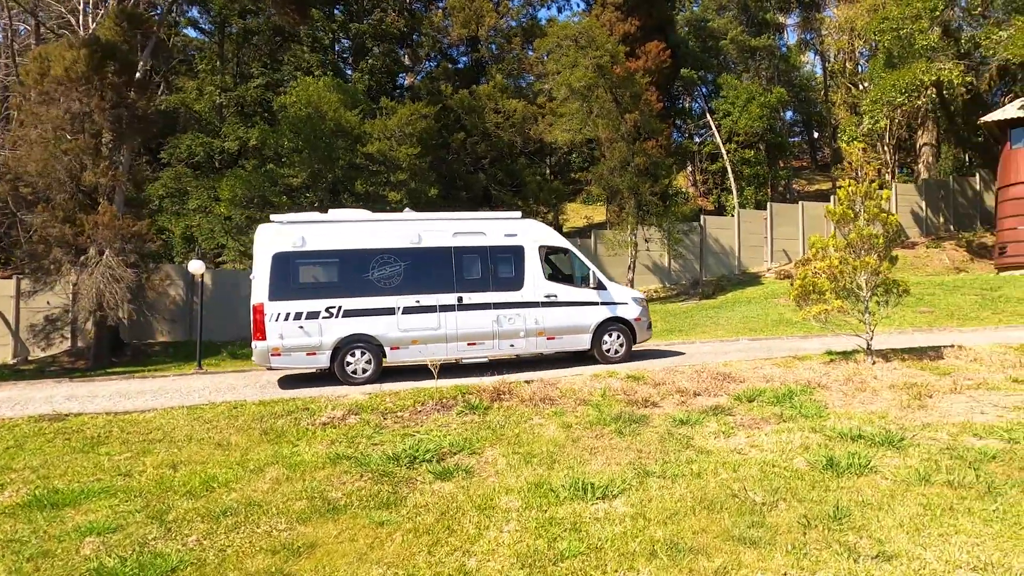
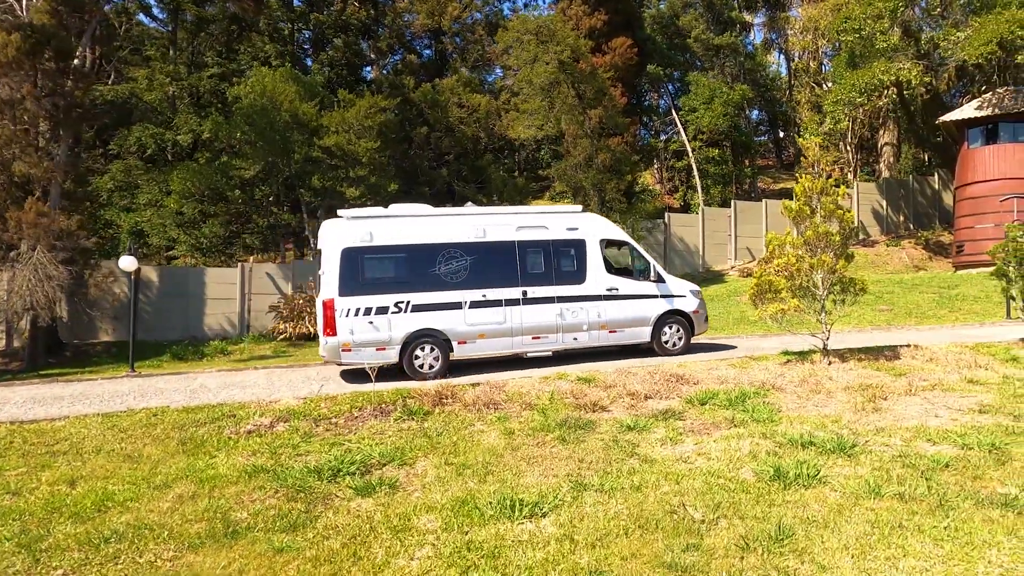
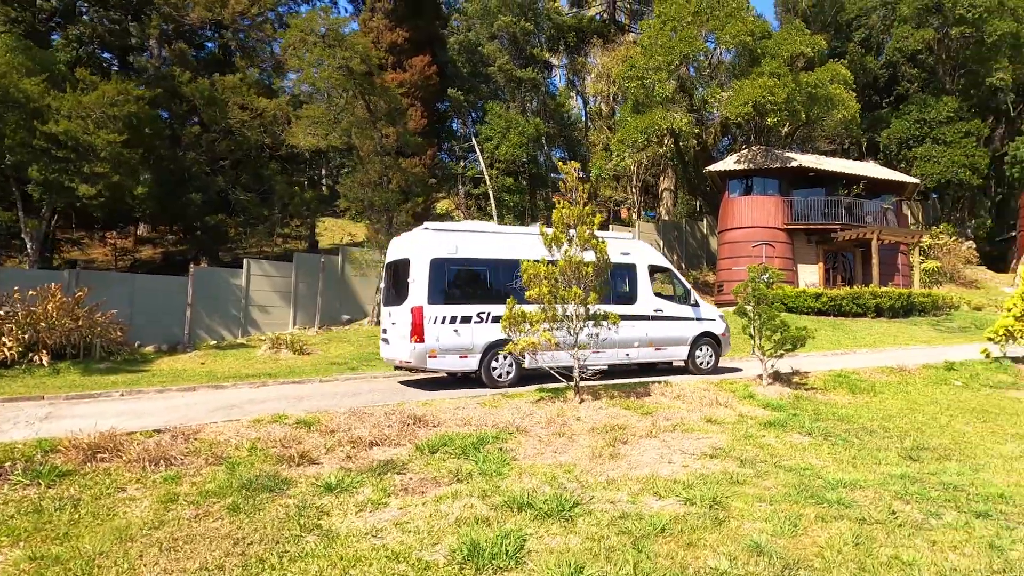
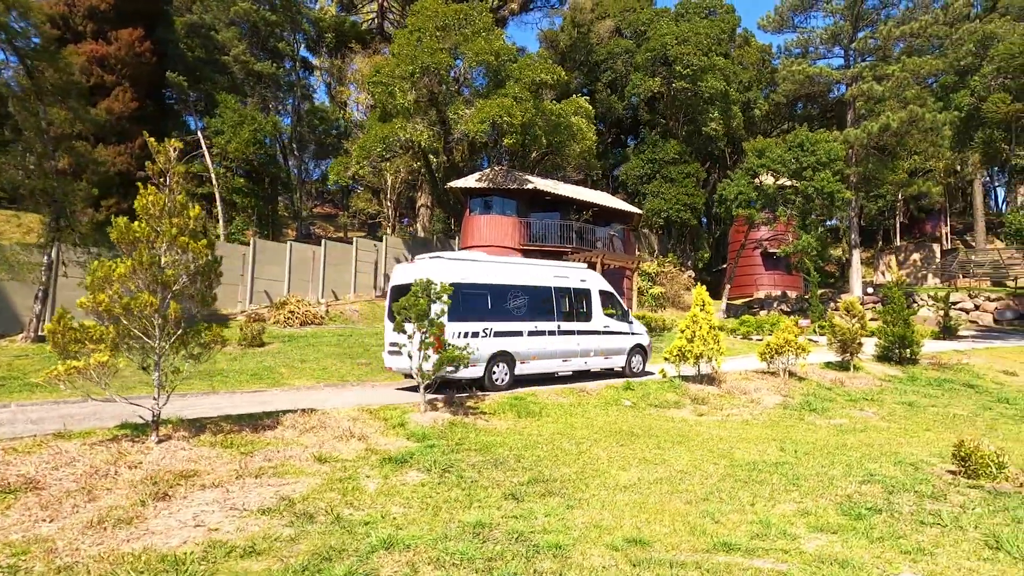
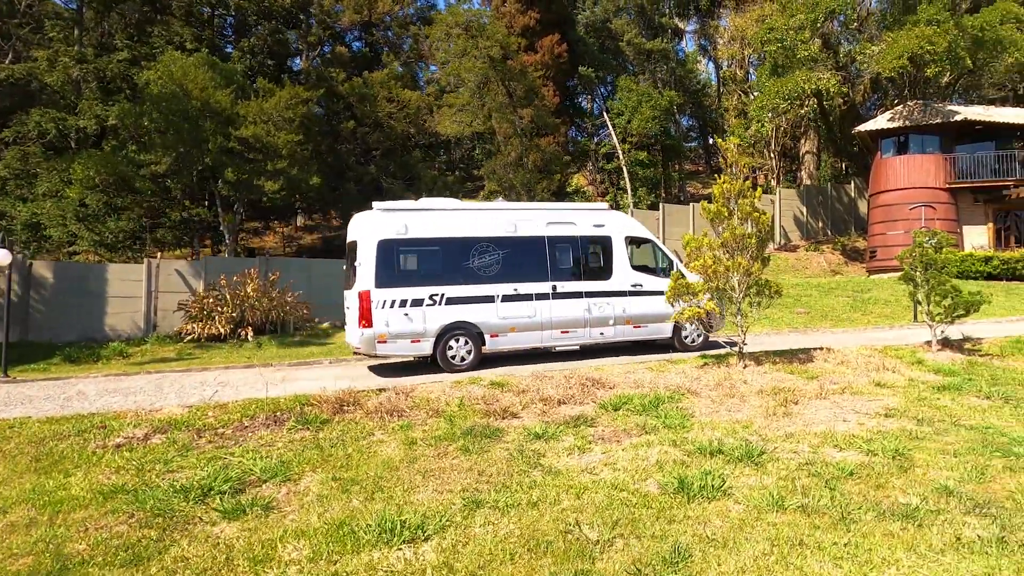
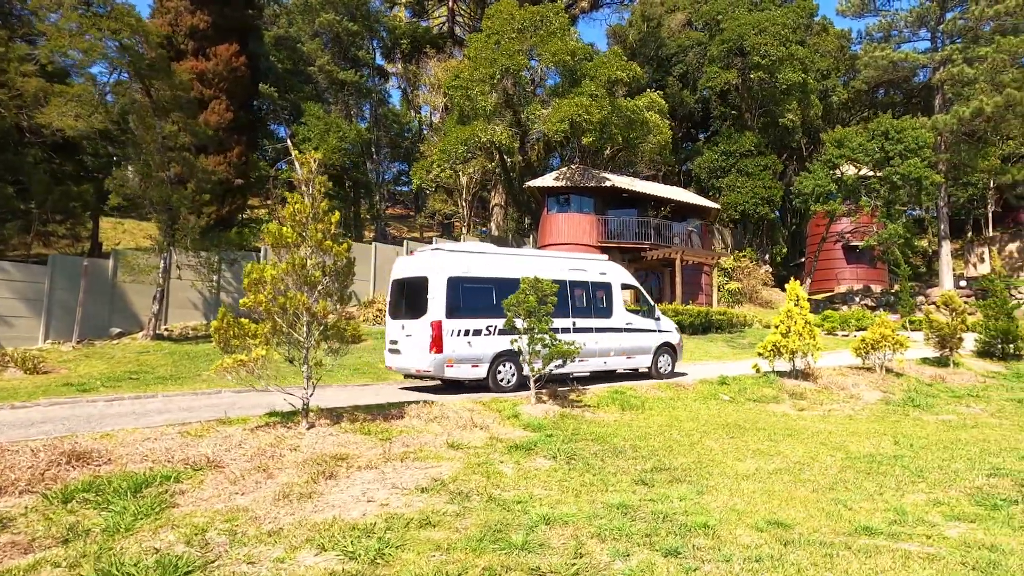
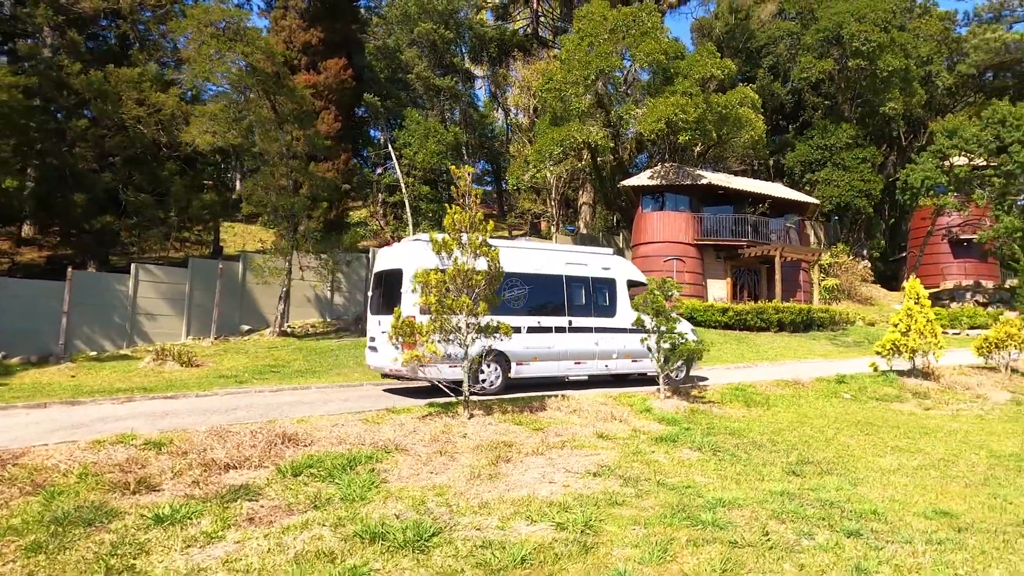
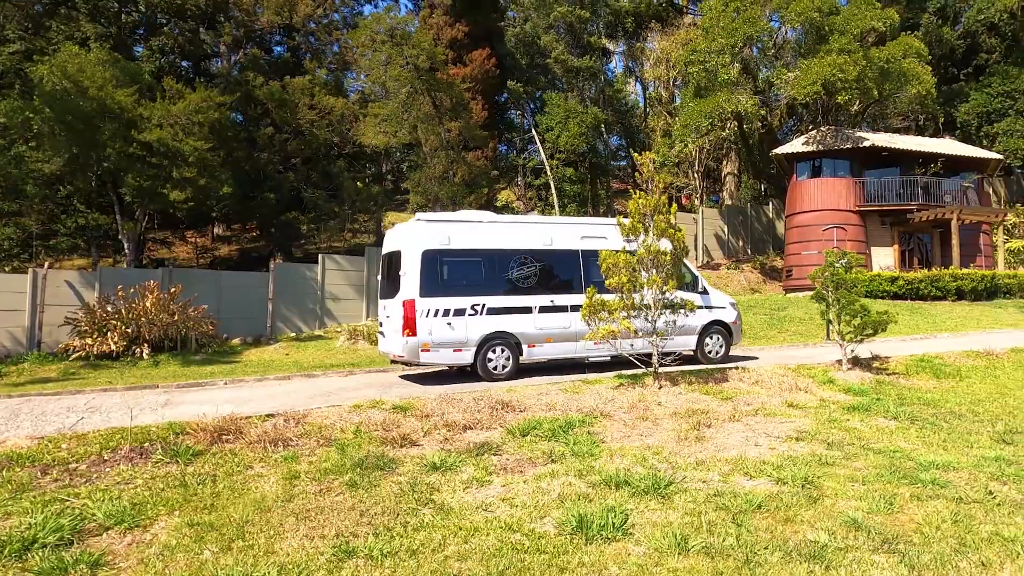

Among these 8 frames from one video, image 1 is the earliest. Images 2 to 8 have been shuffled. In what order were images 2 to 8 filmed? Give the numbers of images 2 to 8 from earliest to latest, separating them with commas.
2, 5, 8, 3, 7, 6, 4
